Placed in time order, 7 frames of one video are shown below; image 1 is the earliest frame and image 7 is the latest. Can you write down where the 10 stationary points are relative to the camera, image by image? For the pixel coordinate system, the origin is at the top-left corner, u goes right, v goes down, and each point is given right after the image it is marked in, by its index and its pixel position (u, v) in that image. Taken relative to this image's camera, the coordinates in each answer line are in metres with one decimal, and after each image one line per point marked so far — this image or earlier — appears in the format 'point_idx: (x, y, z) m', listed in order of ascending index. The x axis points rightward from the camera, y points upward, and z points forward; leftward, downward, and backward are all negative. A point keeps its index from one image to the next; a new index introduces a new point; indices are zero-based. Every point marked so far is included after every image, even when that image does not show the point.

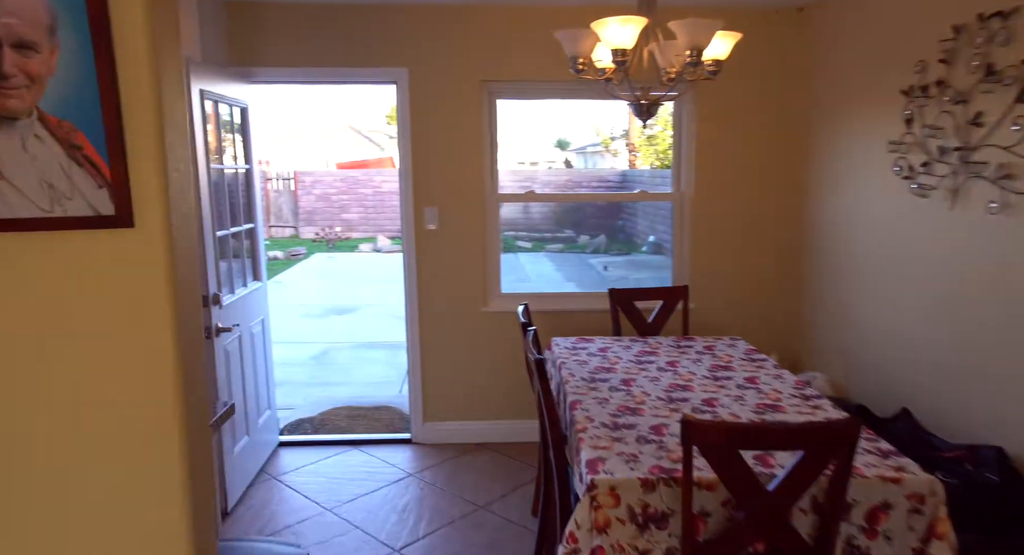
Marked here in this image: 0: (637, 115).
0: (+0.5, +0.7, +2.7) m
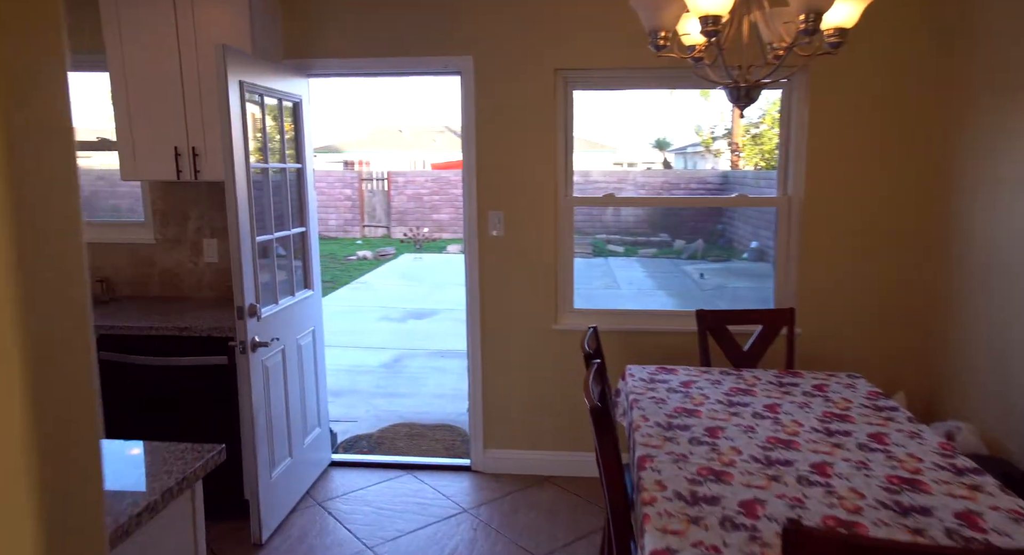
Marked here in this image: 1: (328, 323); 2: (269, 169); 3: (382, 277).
0: (+0.7, +0.6, +2.2) m
1: (-2.2, -0.6, +7.7) m
2: (-1.2, +0.5, +3.0) m
3: (-2.2, 0.0, +11.2) m
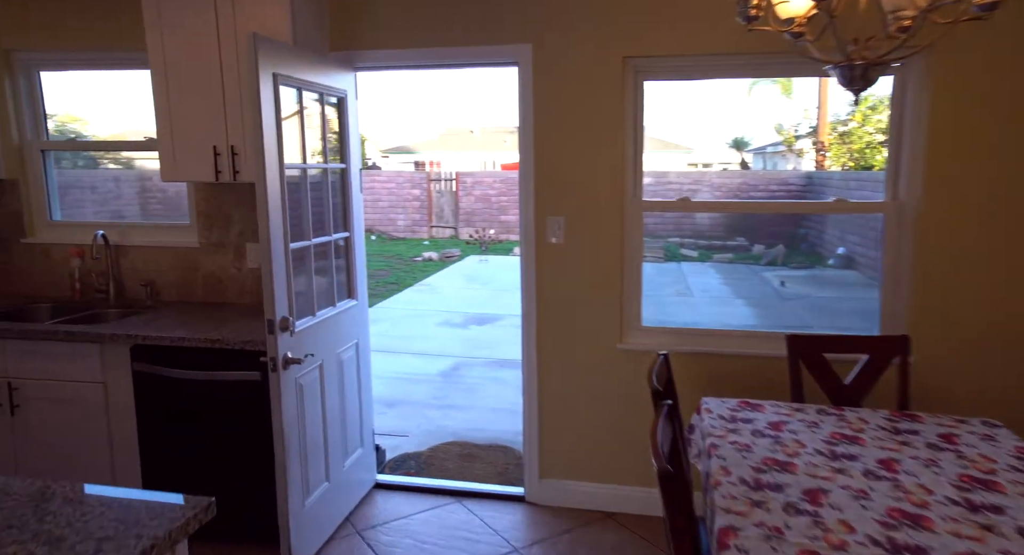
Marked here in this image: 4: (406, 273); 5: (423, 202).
0: (+0.9, +0.5, +1.7) m
1: (-1.5, -0.6, +7.6) m
2: (-0.9, +0.5, +2.8) m
3: (-1.1, 0.0, +11.0) m
4: (-1.9, +0.1, +11.8) m
5: (-2.4, +2.1, +17.7) m
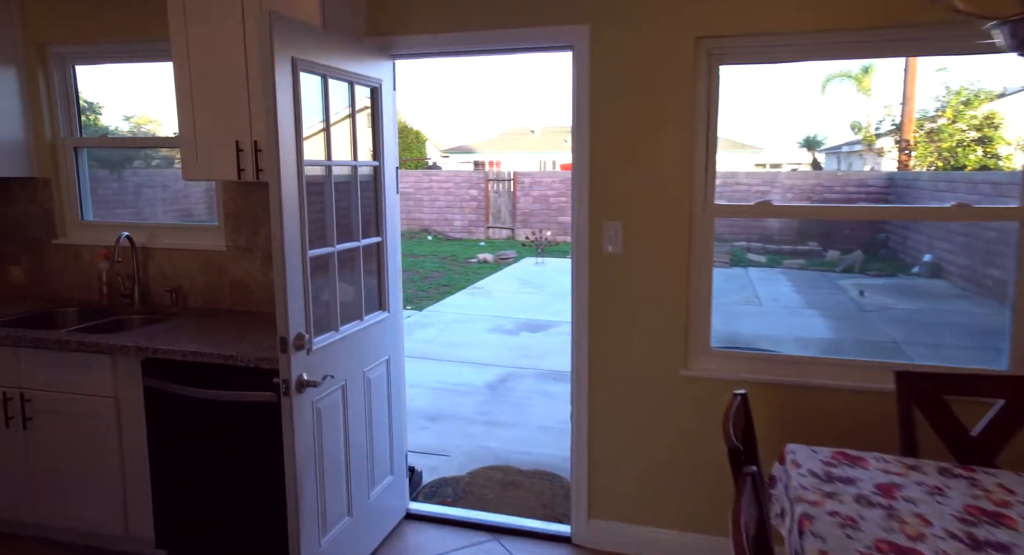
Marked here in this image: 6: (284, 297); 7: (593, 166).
0: (+1.0, +0.5, +1.3) m
1: (-0.9, -0.6, +7.3) m
2: (-0.7, +0.4, +2.5) m
3: (-0.2, -0.1, +10.7) m
4: (-0.9, 0.0, +11.6) m
5: (-0.9, +2.1, +17.5) m
6: (-0.8, -0.1, +2.2) m
7: (+0.3, +0.5, +2.7) m
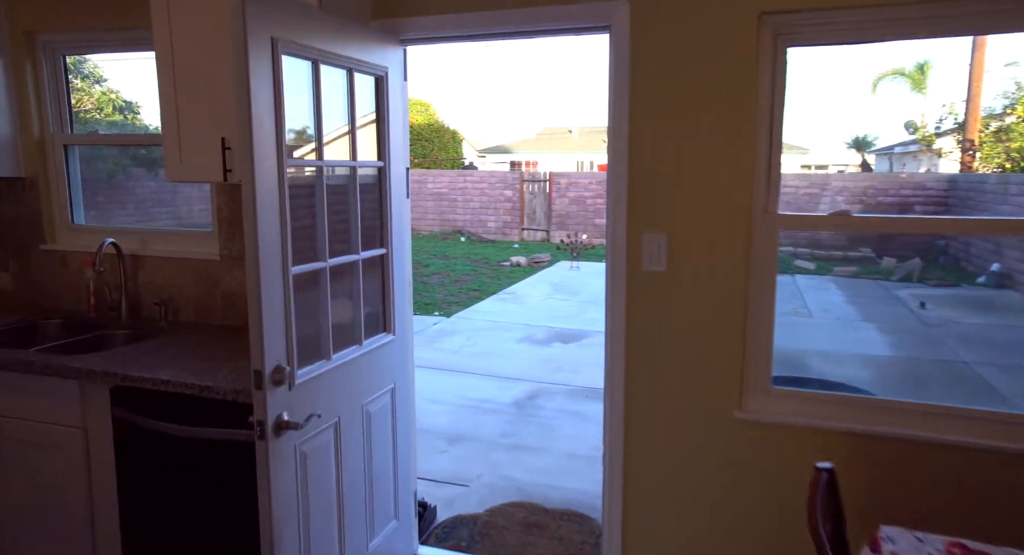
0: (+1.0, +0.4, +0.8) m
1: (-0.5, -0.7, +7.0) m
2: (-0.6, +0.4, +2.2) m
3: (+0.3, -0.2, +10.3) m
4: (-0.4, 0.0, +11.2) m
5: (+0.1, +2.0, +17.2) m
6: (-0.7, -0.1, +1.8) m
7: (+0.4, +0.4, +2.3) m
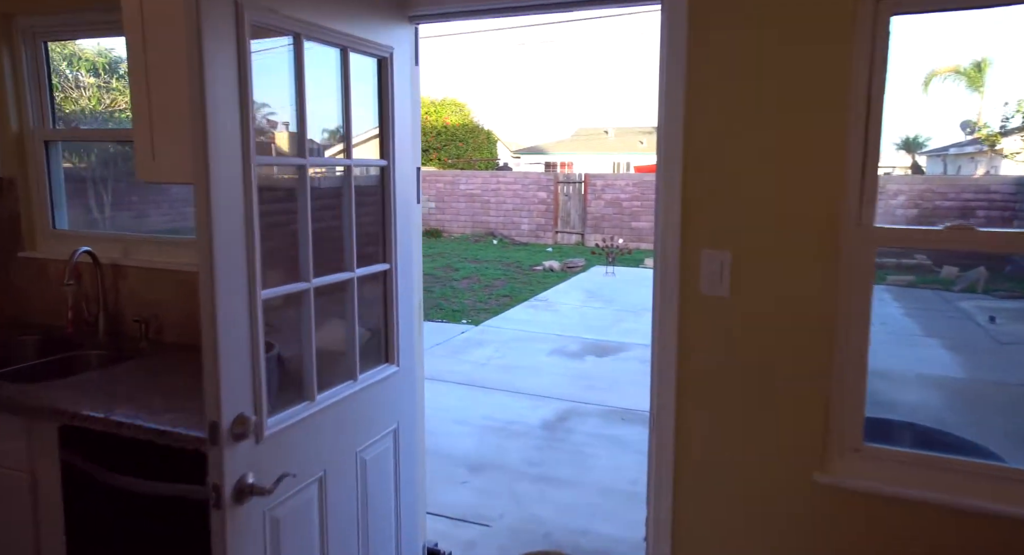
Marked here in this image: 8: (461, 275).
0: (+1.0, +0.3, +0.4) m
1: (-0.2, -0.8, +6.6) m
2: (-0.5, +0.3, +1.8) m
3: (+0.8, -0.3, +9.8) m
4: (+0.2, -0.1, +10.8) m
5: (+1.0, +1.9, +16.7) m
6: (-0.7, -0.2, +1.5) m
7: (+0.5, +0.3, +1.9) m
8: (-0.9, 0.0, +11.7) m
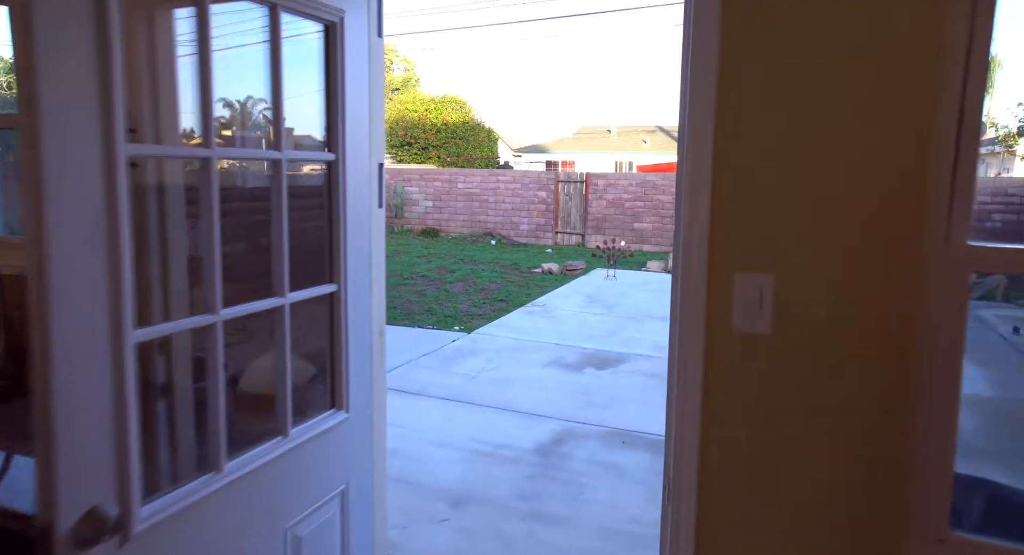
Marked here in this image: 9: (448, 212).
0: (+0.9, +0.2, -0.1) m
1: (-0.3, -0.8, +6.1) m
2: (-0.6, +0.2, +1.3) m
3: (+0.8, -0.3, +9.4) m
4: (+0.2, -0.2, +10.4) m
5: (+0.9, +1.8, +16.3) m
6: (-0.7, -0.3, +1.0) m
7: (+0.5, +0.3, +1.4) m
8: (-1.0, 0.0, +11.2) m
9: (-1.8, +1.8, +17.6) m
